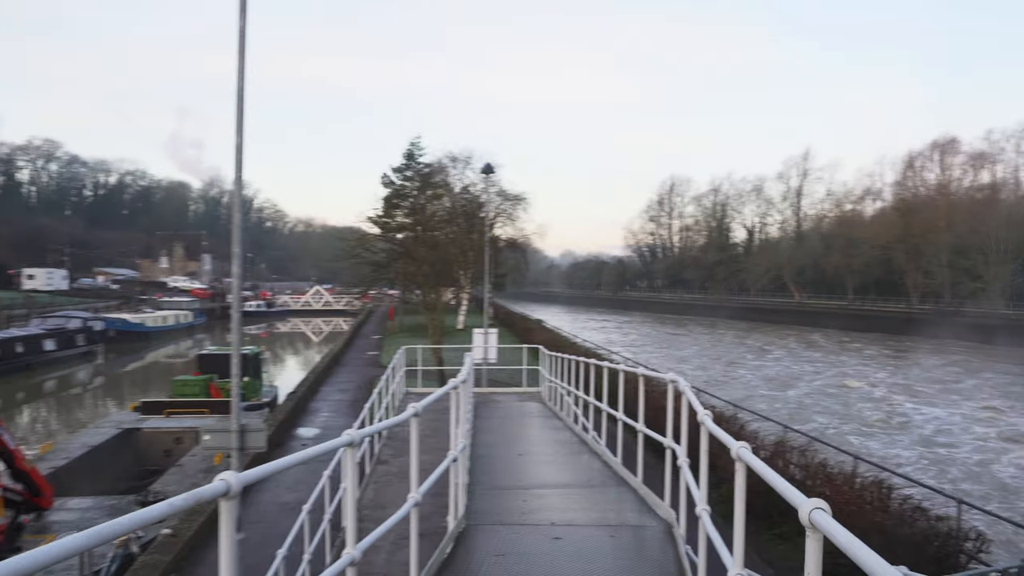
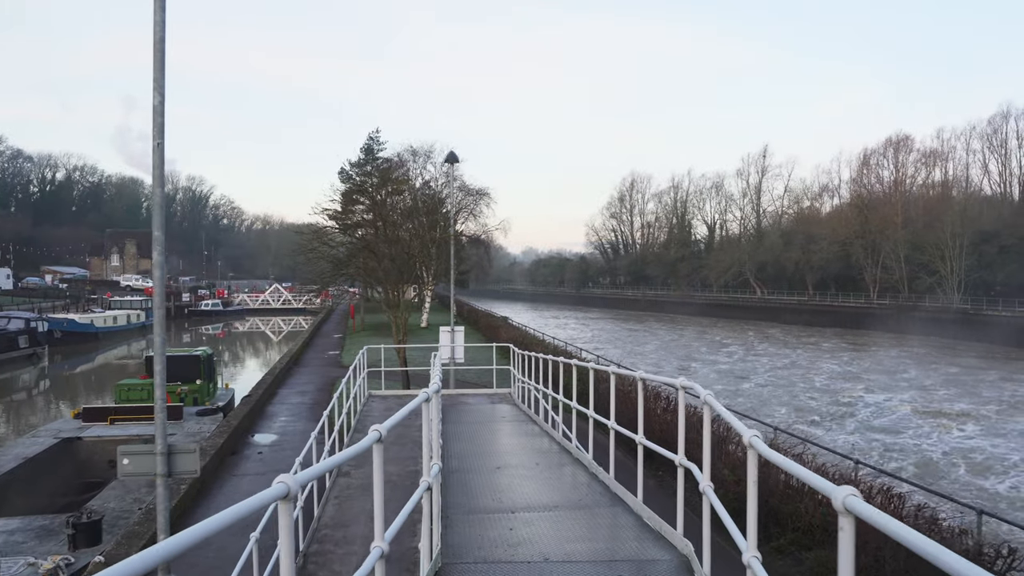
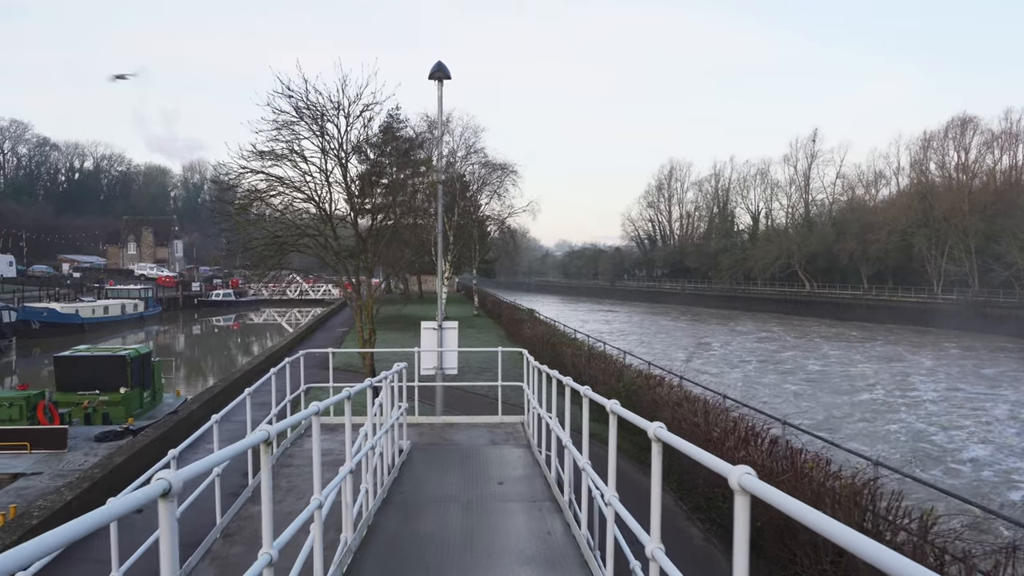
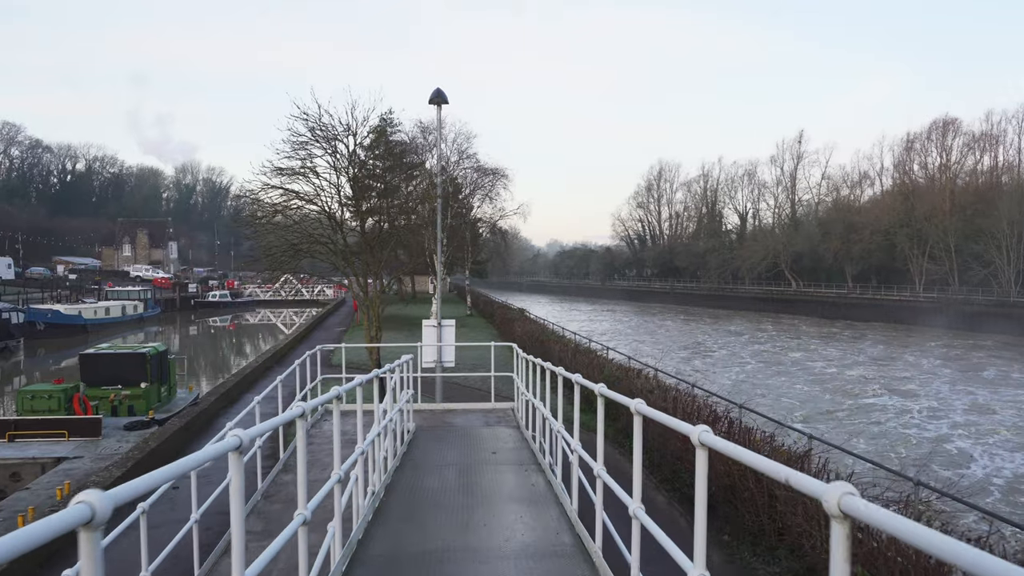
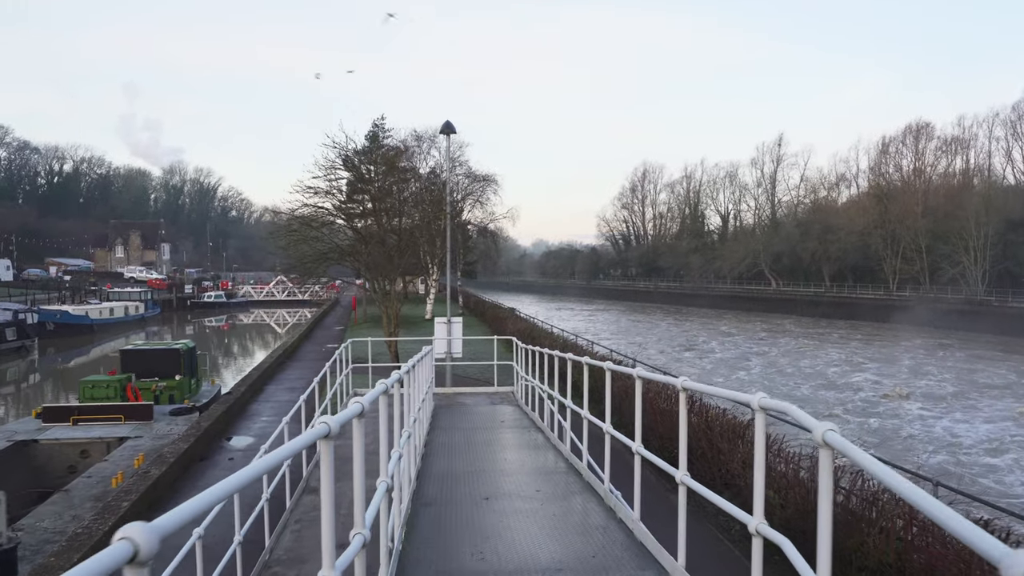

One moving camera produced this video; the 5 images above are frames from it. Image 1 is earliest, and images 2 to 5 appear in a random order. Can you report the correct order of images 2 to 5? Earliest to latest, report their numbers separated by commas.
2, 5, 4, 3
